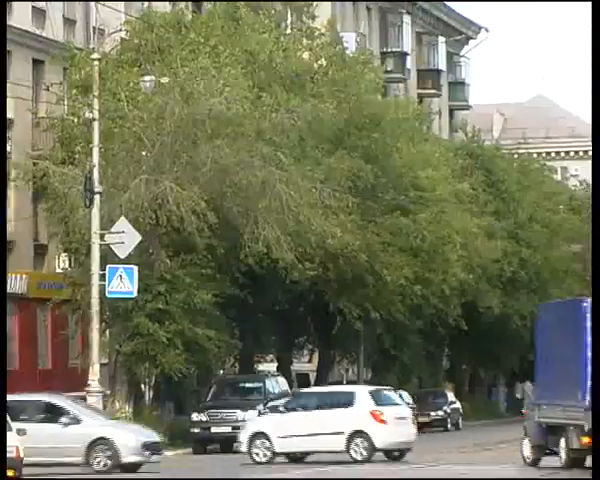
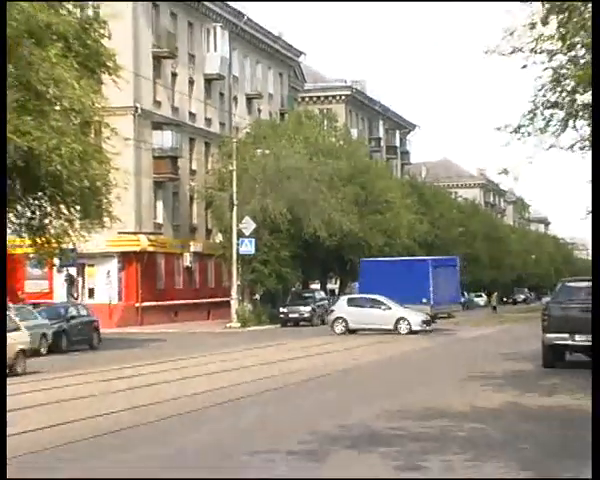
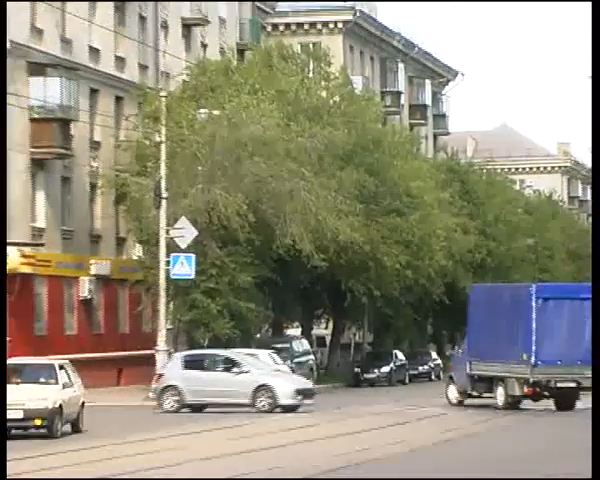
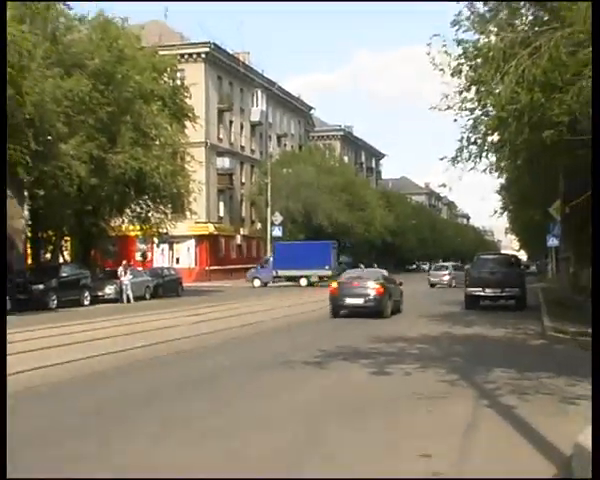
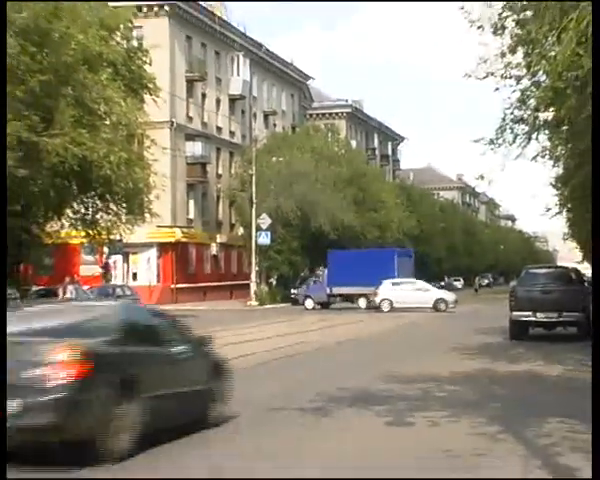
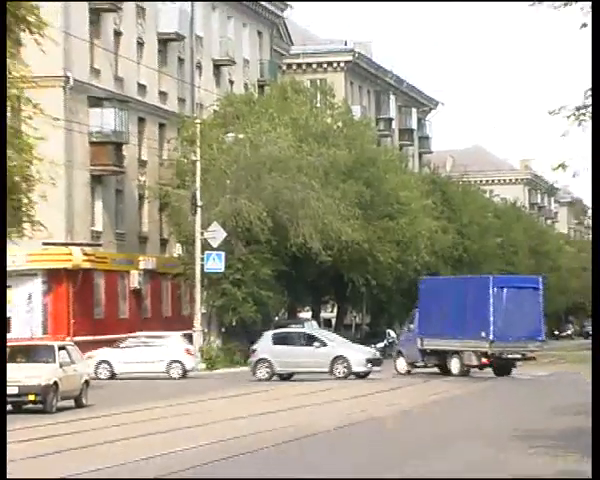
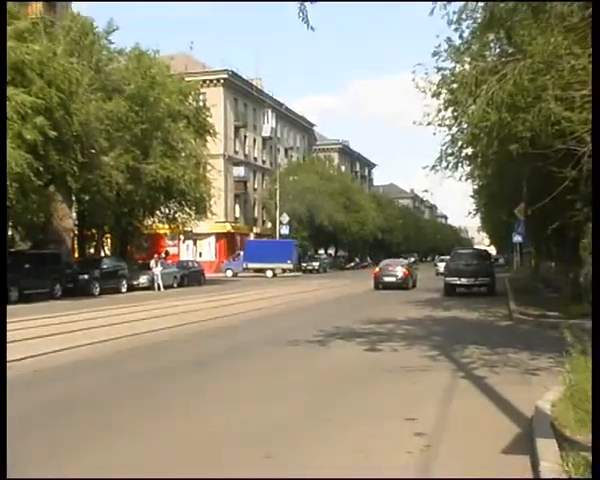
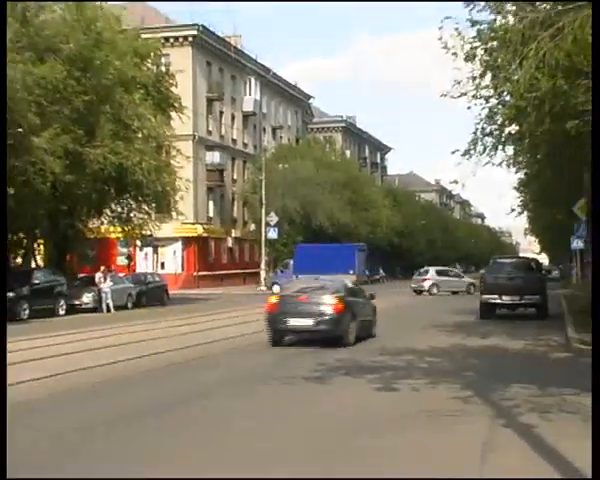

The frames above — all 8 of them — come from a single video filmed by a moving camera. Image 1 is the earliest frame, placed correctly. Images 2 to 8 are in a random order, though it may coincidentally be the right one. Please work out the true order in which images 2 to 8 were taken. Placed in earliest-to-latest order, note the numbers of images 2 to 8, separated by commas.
3, 6, 2, 5, 8, 4, 7
